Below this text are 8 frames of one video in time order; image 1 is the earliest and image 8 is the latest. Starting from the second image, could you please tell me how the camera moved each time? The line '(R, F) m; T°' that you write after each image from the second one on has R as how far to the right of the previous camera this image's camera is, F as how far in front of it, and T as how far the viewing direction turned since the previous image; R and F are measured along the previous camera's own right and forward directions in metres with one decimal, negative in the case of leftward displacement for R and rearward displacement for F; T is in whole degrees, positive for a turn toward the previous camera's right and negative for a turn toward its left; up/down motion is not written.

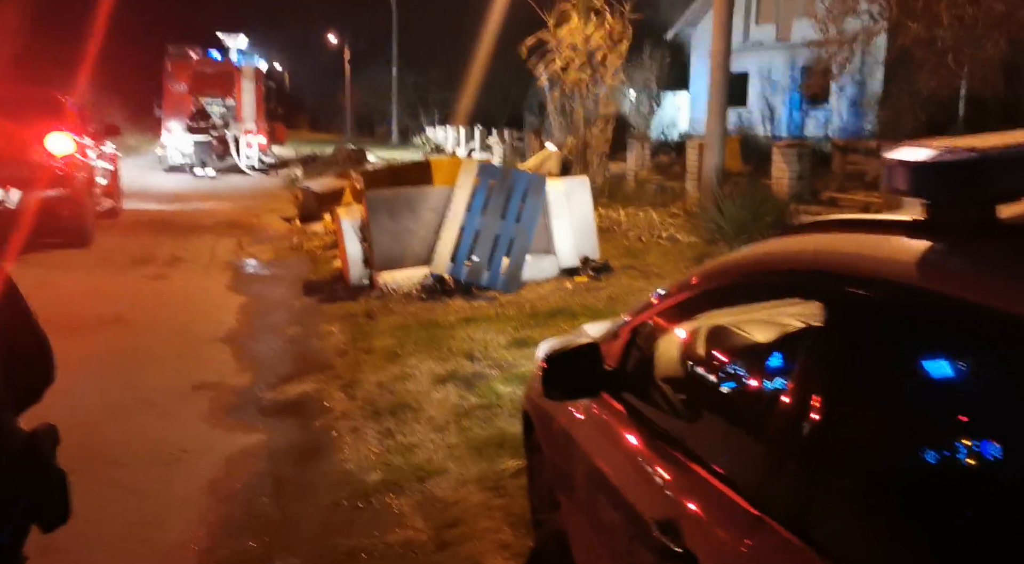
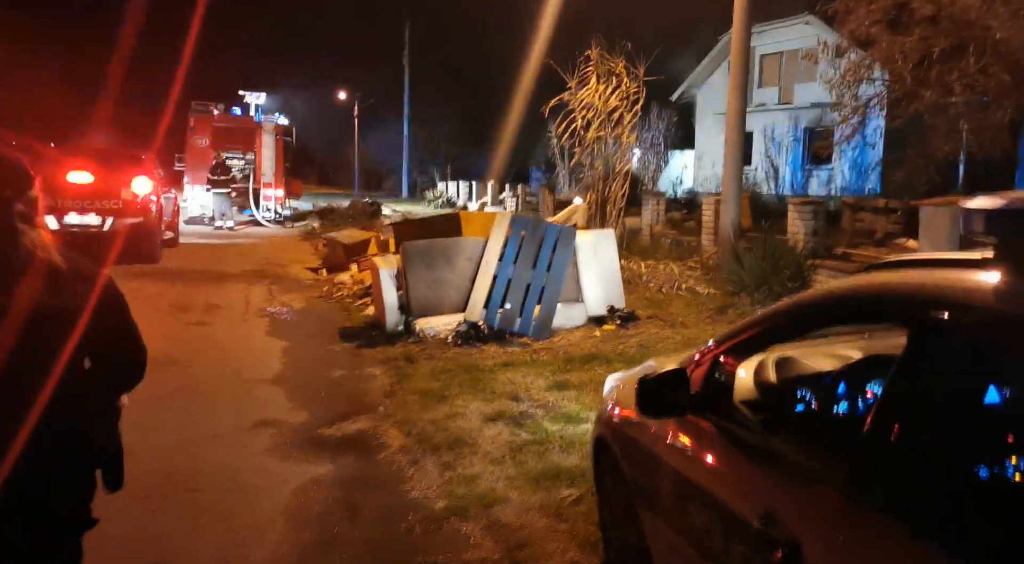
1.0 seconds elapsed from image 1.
(-0.3, -0.3) m; 0°
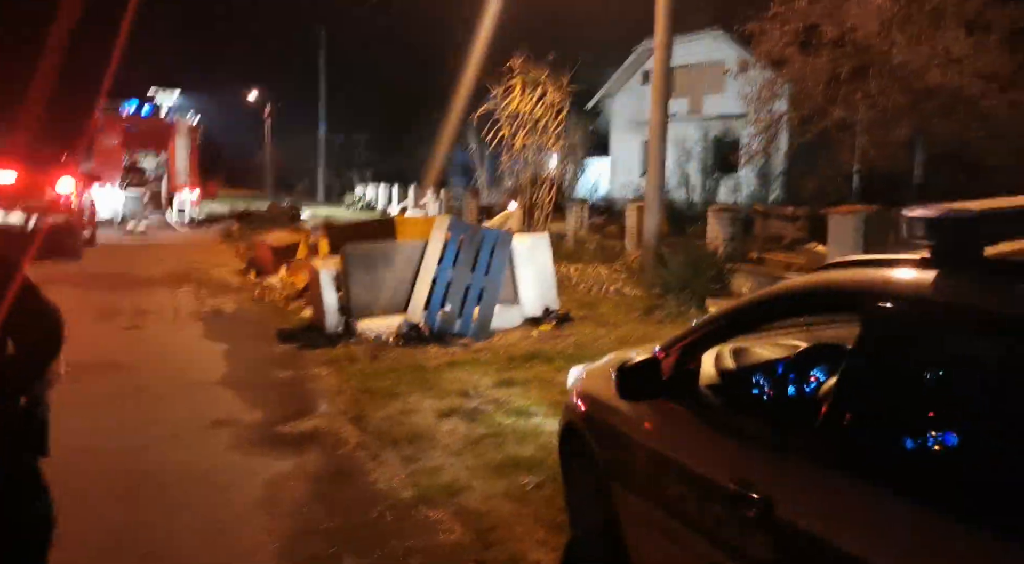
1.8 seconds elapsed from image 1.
(-0.3, -0.3) m; +6°
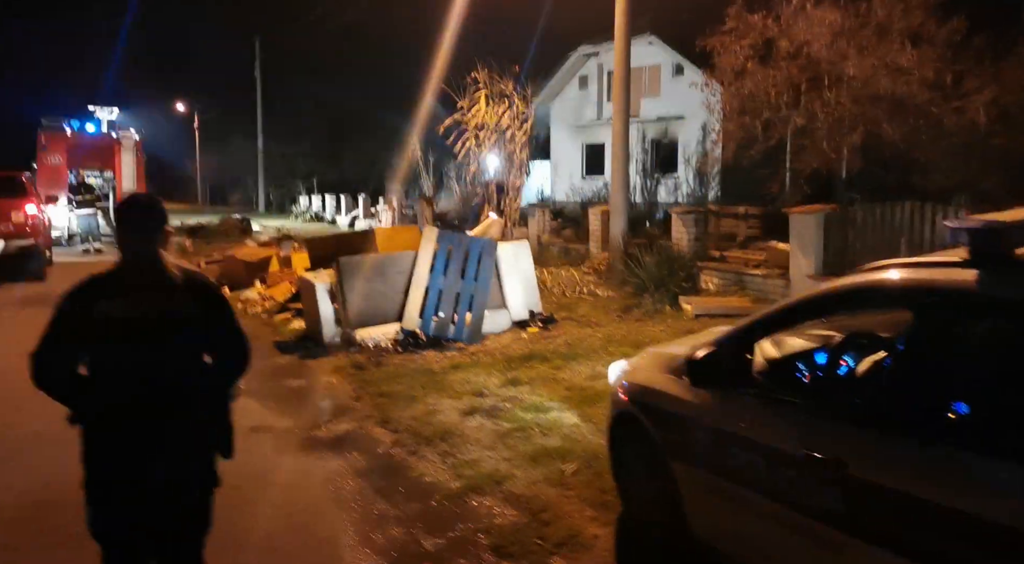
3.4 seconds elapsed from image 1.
(-0.6, -0.4) m; +5°
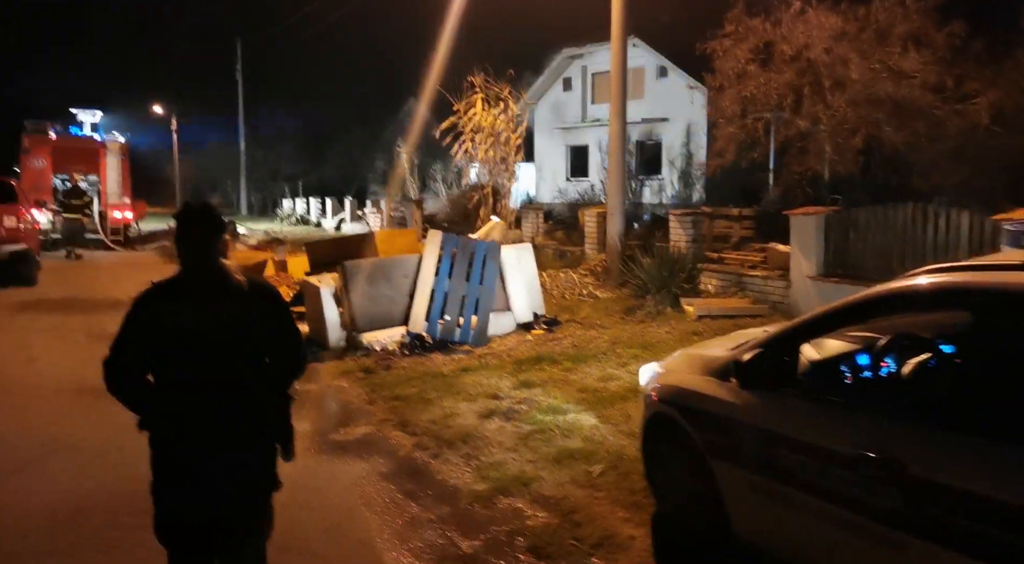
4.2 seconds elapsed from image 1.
(-0.3, 0.0) m; +1°
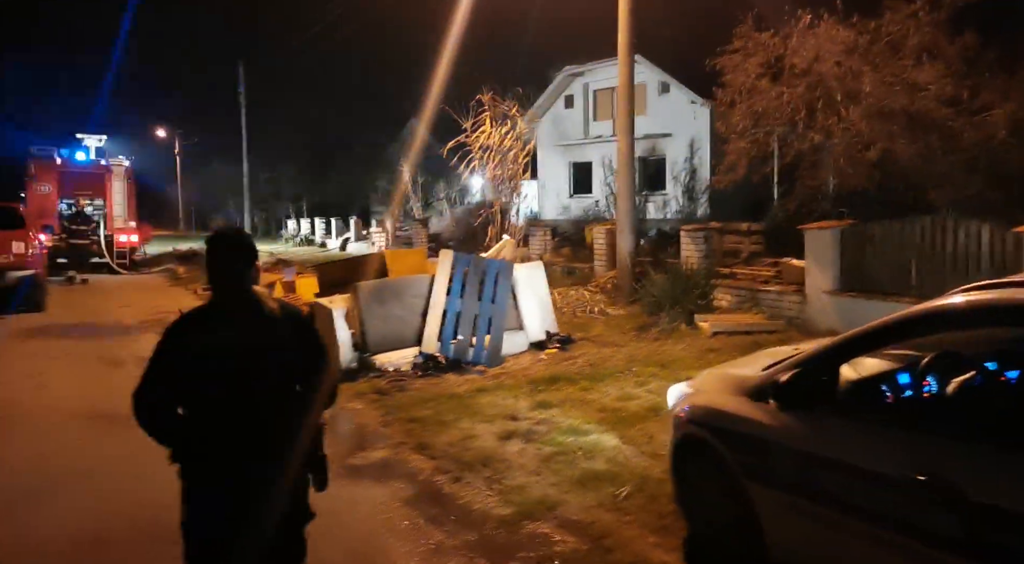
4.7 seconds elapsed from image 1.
(-0.1, +0.1) m; 0°
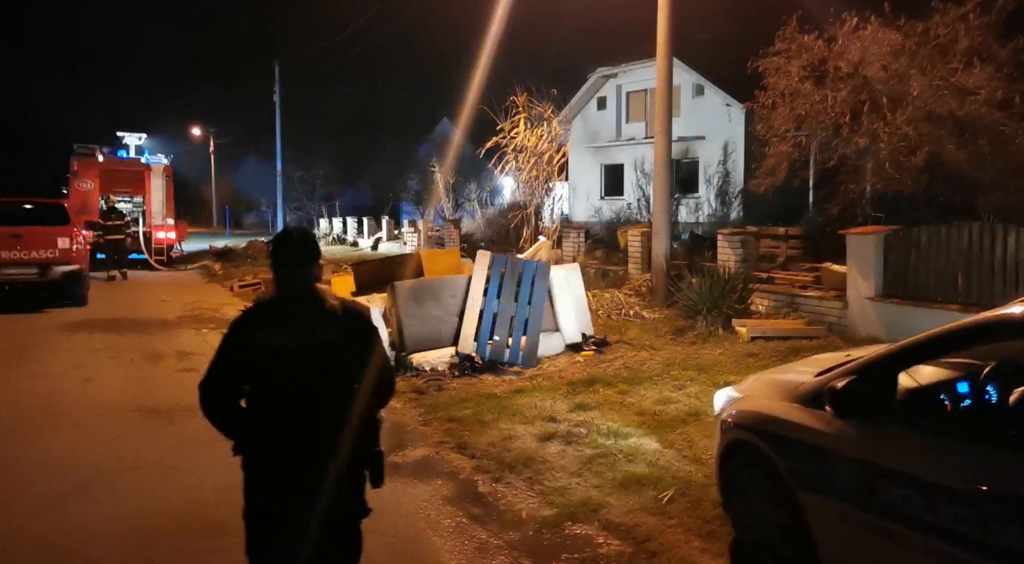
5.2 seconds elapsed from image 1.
(-0.1, 0.0) m; -2°
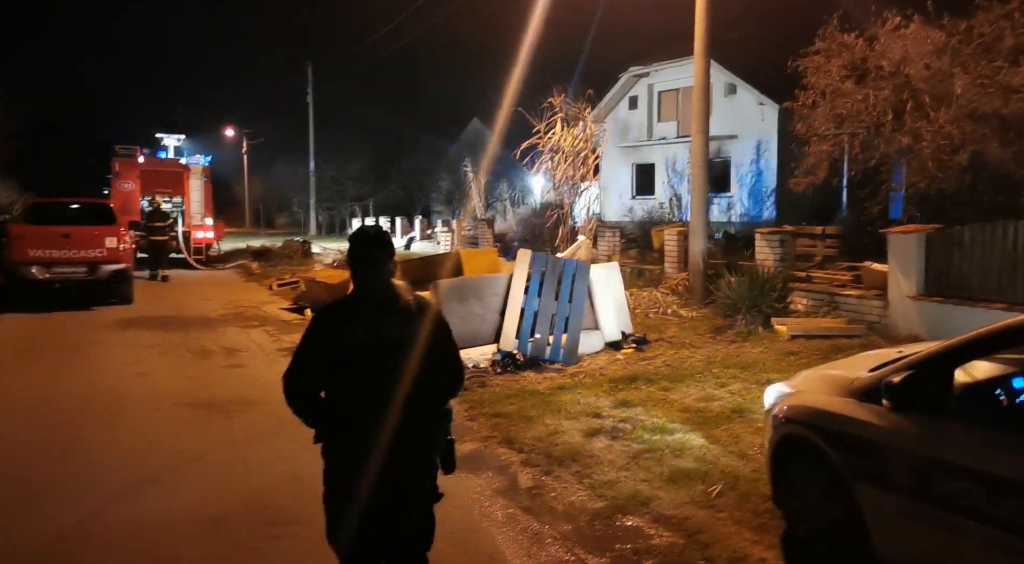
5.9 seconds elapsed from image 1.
(-0.2, -0.1) m; -2°
